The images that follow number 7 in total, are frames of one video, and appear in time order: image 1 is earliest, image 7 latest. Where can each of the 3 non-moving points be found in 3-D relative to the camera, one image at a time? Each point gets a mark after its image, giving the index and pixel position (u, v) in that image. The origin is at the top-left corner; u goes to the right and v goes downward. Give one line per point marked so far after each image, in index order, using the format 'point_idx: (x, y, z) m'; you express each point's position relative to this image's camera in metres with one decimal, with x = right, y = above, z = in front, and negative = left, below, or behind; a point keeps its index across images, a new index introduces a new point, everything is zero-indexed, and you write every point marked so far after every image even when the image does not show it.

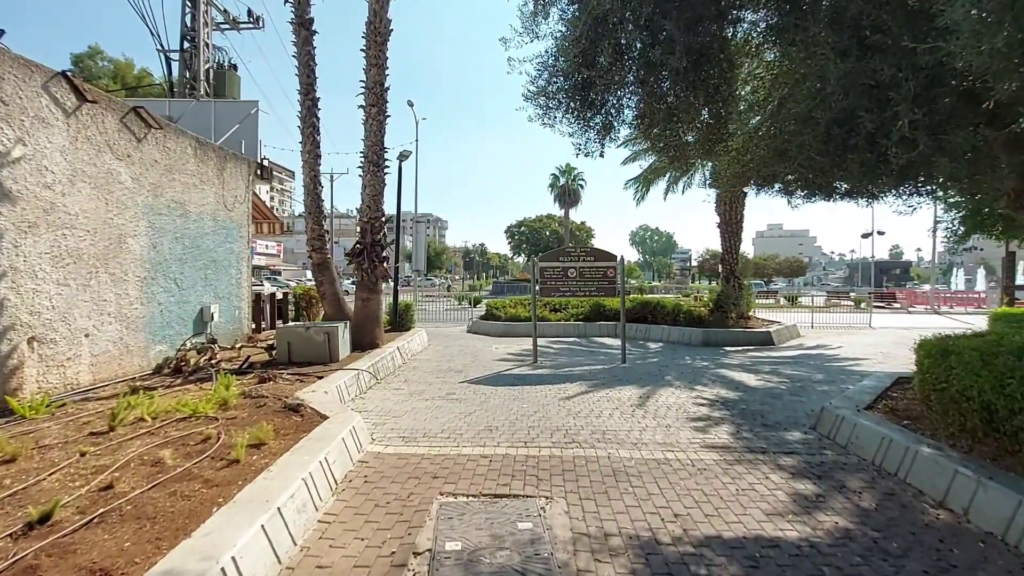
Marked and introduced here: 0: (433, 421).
0: (-1.0, -1.7, +6.5) m
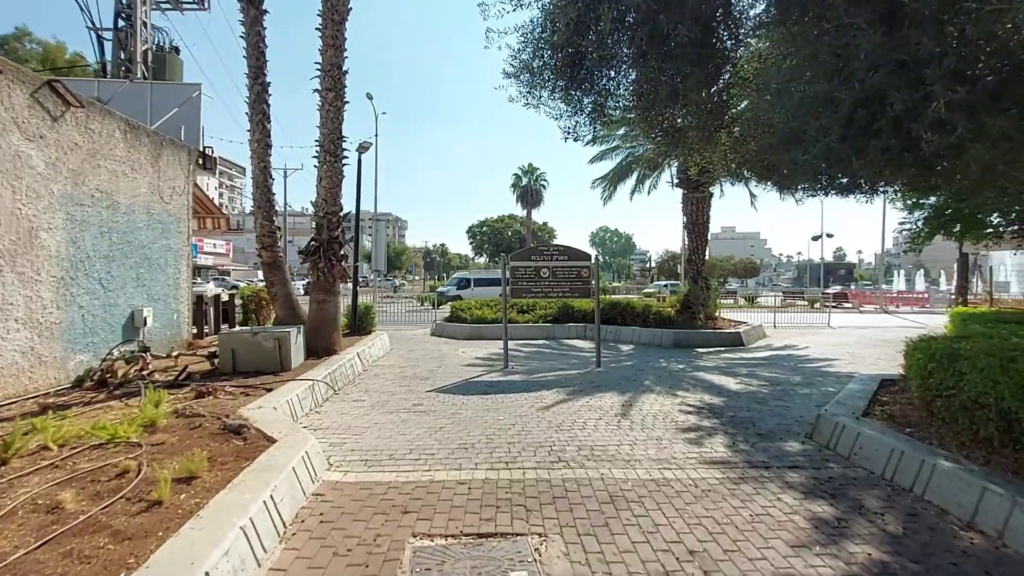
0: (-1.3, -1.7, +5.8) m
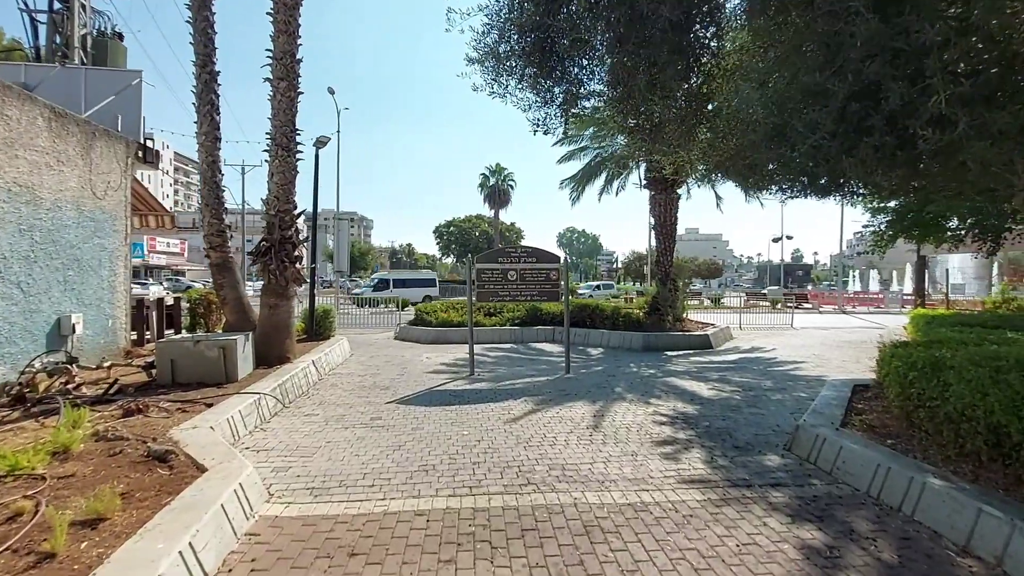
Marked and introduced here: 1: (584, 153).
0: (-1.6, -1.8, +5.2) m
1: (+2.7, +5.1, +19.6) m
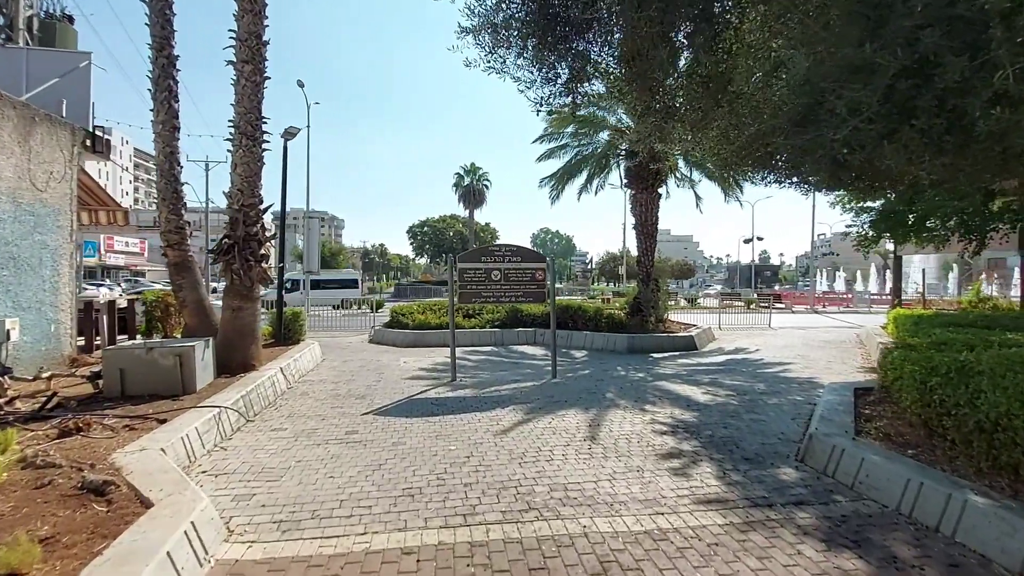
0: (-1.7, -1.8, +4.6) m
1: (+1.9, +5.1, +19.2) m
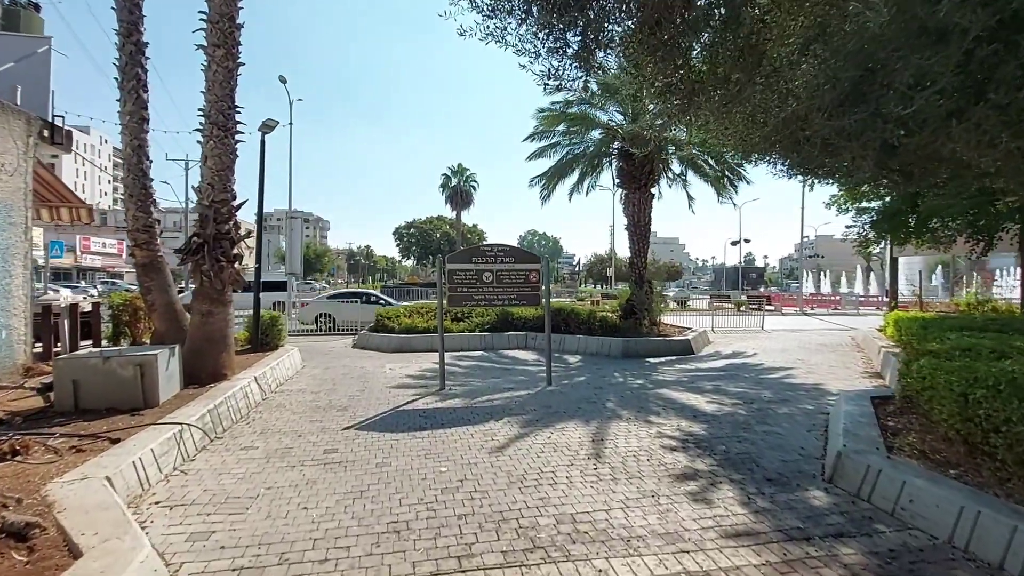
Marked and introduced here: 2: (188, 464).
0: (-1.7, -1.8, +4.0) m
1: (+1.5, +5.0, +18.7) m
2: (-3.3, -1.8, +5.2) m
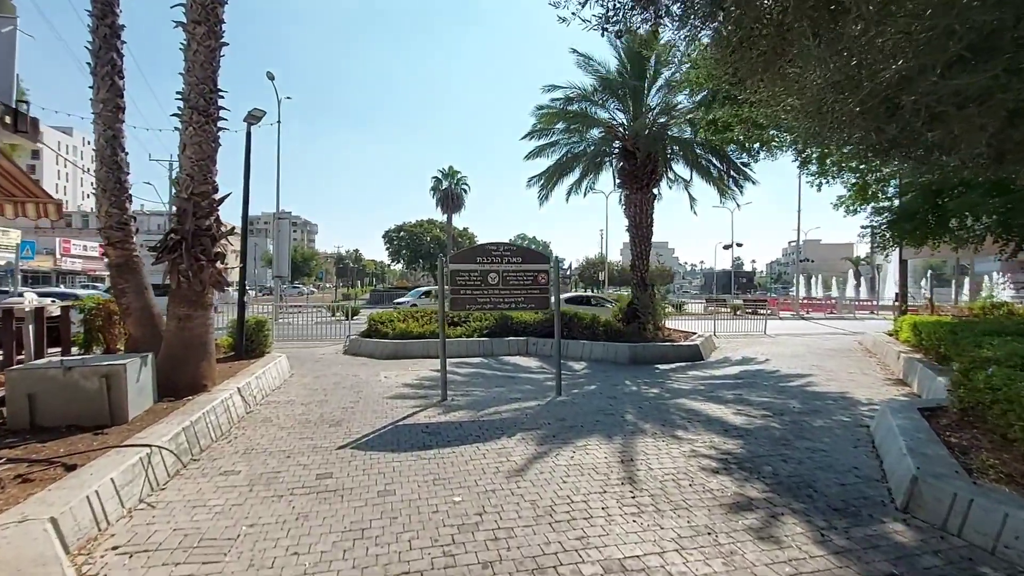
0: (-1.4, -1.8, +3.3) m
1: (+1.4, +4.9, +18.1) m
2: (-3.1, -1.8, +4.4) m
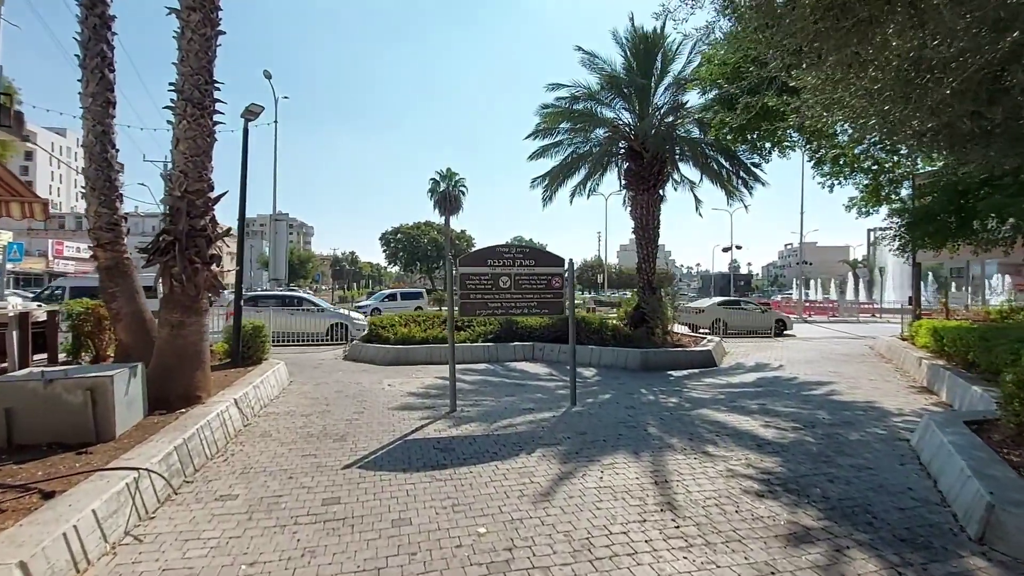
0: (-1.2, -1.8, +2.9) m
1: (+1.6, +4.8, +17.7) m
2: (-2.8, -1.8, +4.0) m
